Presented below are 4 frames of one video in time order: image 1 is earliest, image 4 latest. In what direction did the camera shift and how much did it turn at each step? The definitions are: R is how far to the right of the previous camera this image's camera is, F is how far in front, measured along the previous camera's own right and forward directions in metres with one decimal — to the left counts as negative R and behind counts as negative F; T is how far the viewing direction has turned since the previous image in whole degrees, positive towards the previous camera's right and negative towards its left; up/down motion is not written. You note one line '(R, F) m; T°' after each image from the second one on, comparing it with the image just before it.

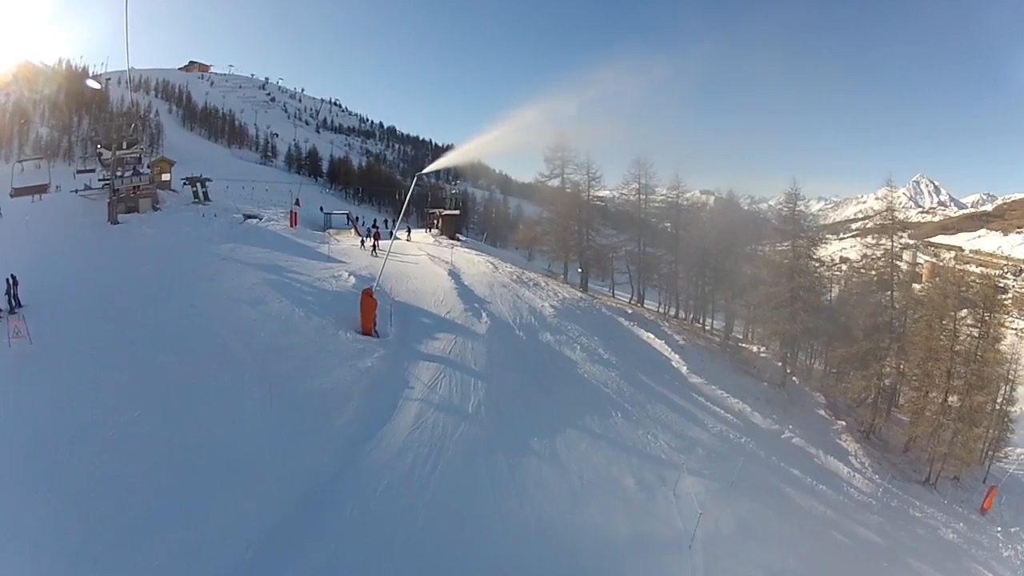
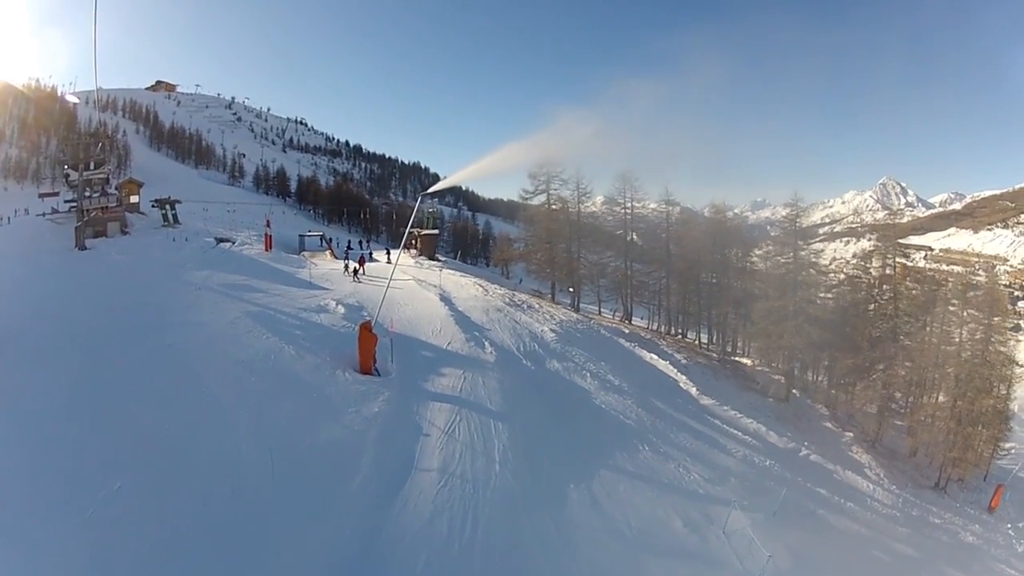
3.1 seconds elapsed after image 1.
(-1.1, +1.1) m; +3°
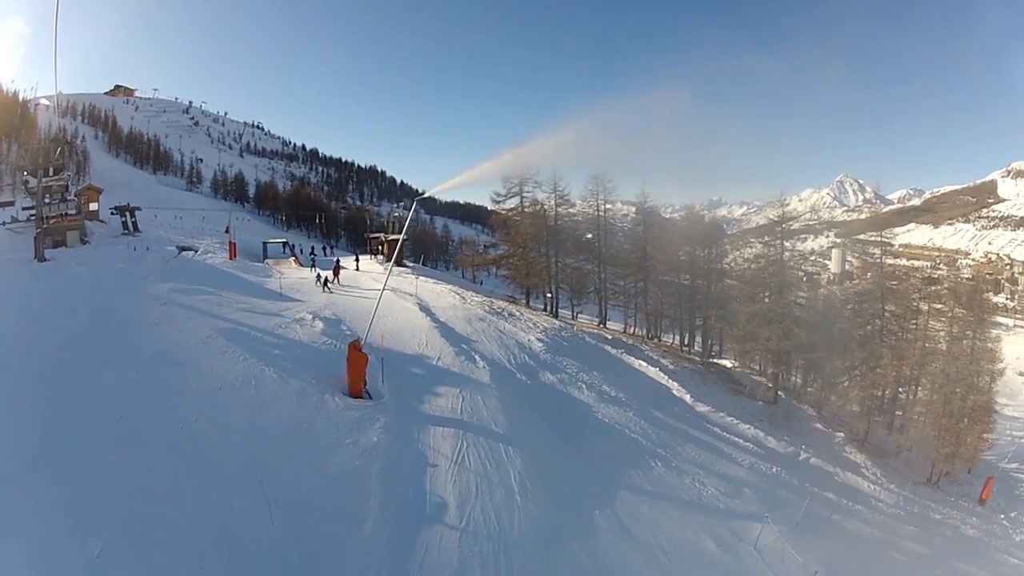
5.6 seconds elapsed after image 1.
(-1.0, +0.9) m; +4°
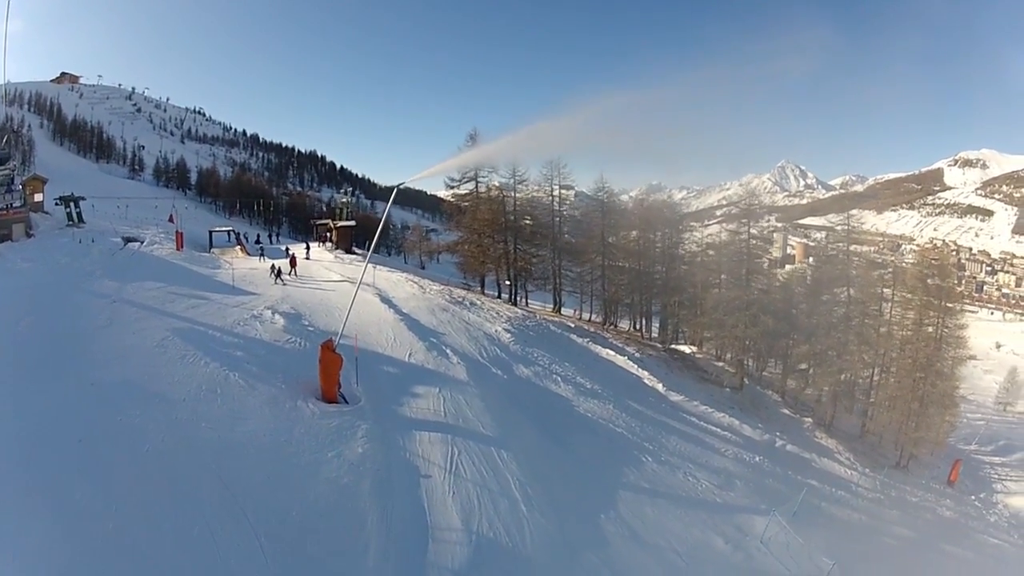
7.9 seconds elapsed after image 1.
(-0.9, +0.6) m; +5°
